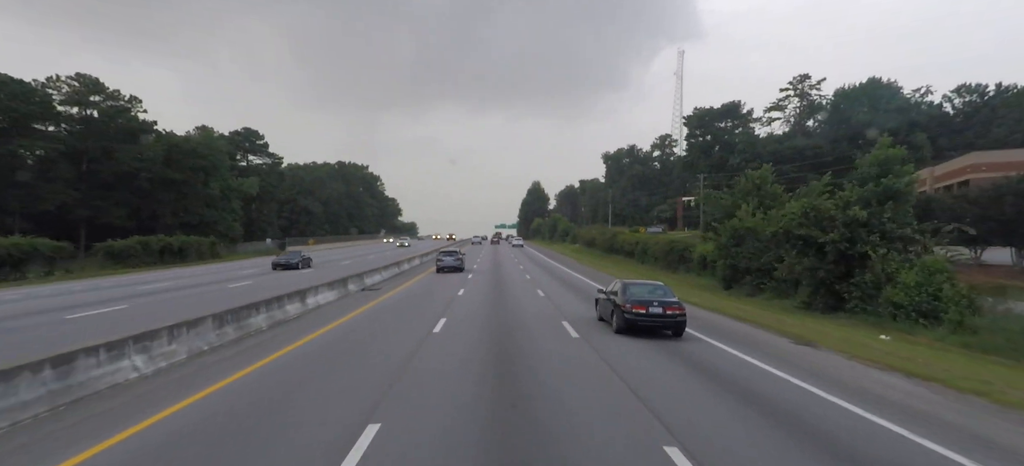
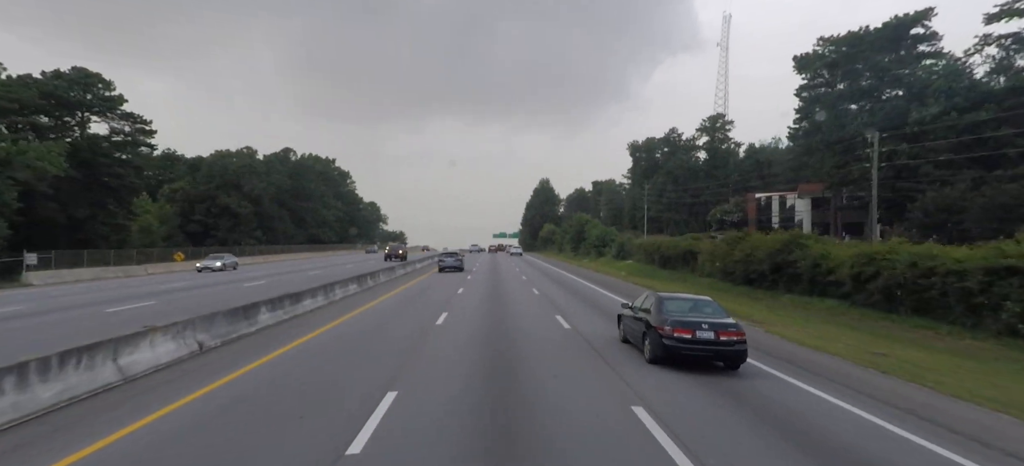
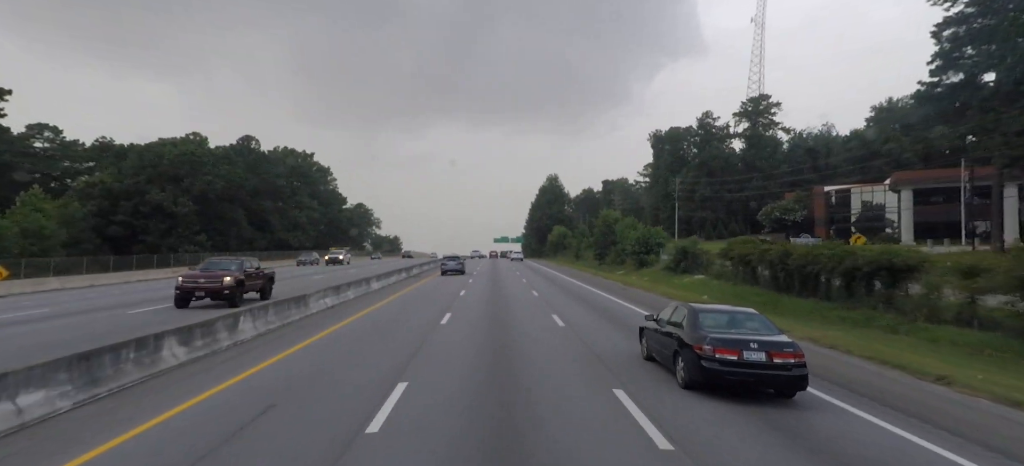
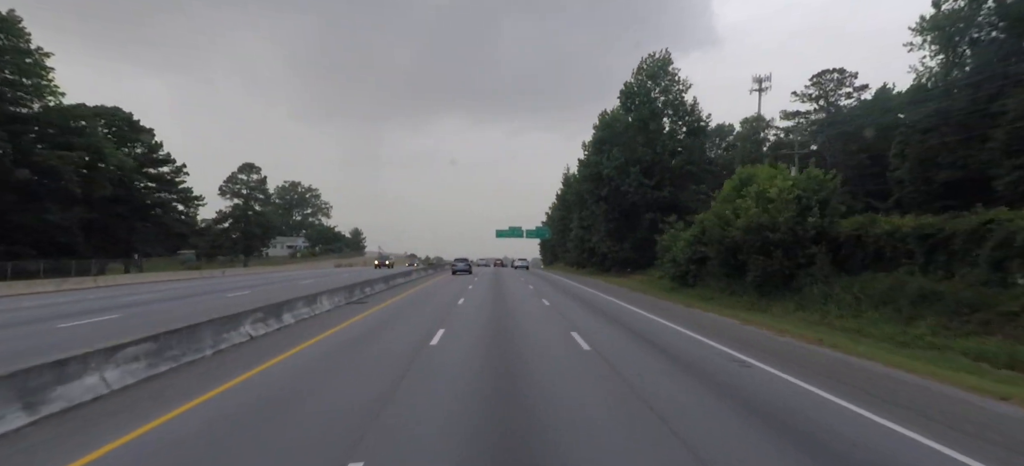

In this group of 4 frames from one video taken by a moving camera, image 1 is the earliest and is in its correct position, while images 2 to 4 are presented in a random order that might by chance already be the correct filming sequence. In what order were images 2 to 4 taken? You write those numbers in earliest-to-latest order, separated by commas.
2, 3, 4
